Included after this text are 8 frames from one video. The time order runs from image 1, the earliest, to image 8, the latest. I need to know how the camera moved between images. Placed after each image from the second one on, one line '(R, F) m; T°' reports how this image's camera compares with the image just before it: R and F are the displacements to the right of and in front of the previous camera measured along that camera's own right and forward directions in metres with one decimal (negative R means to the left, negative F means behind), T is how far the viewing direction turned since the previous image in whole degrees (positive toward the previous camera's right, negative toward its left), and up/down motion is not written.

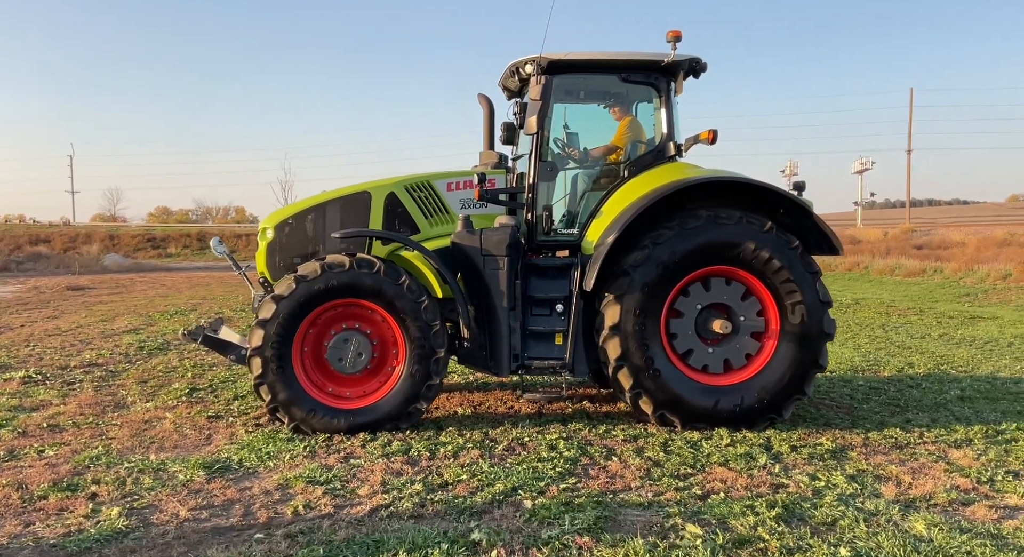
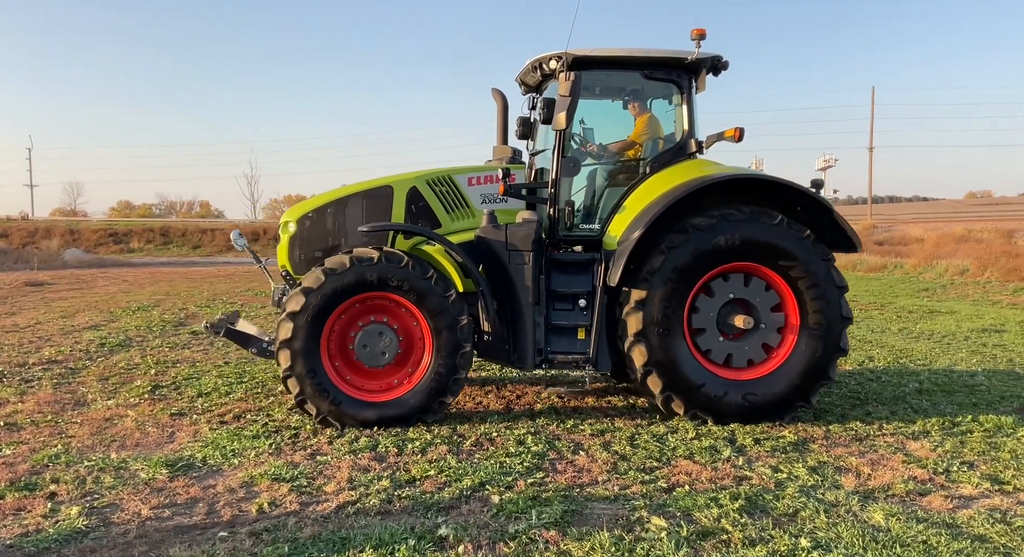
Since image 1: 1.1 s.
(+1.0, -0.3) m; -11°
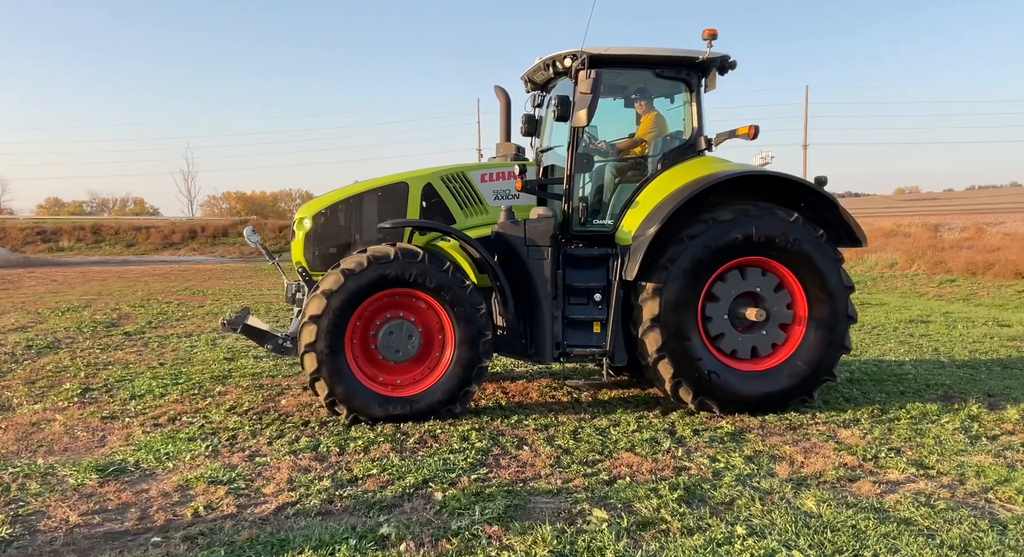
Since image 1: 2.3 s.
(0.0, 0.0) m; +4°
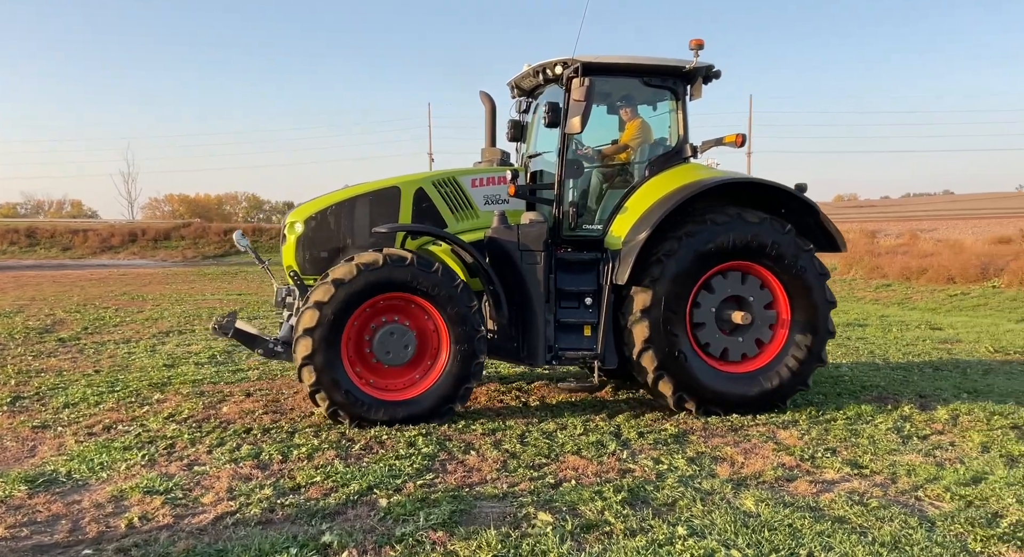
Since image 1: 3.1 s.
(0.0, 0.0) m; +3°
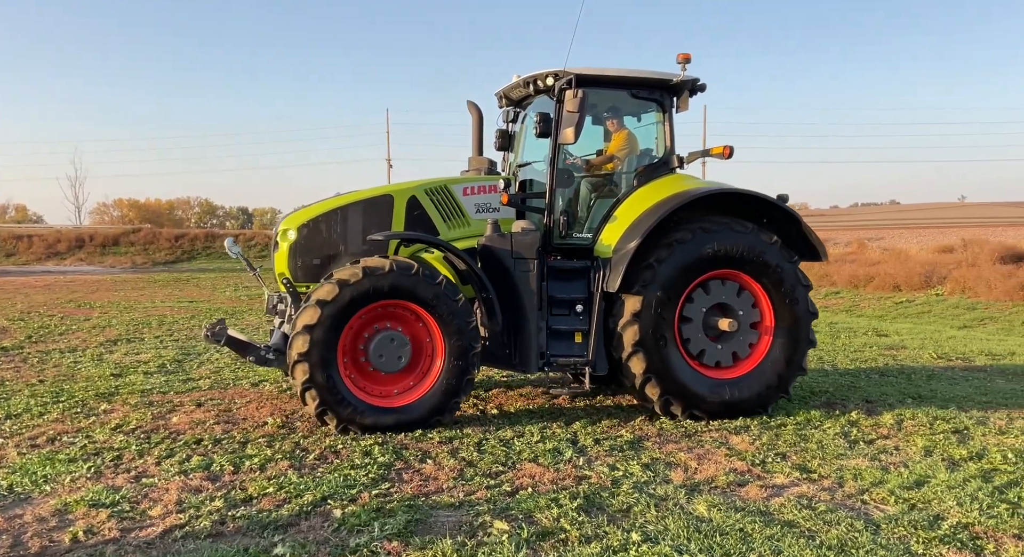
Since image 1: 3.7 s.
(0.0, 0.0) m; +3°
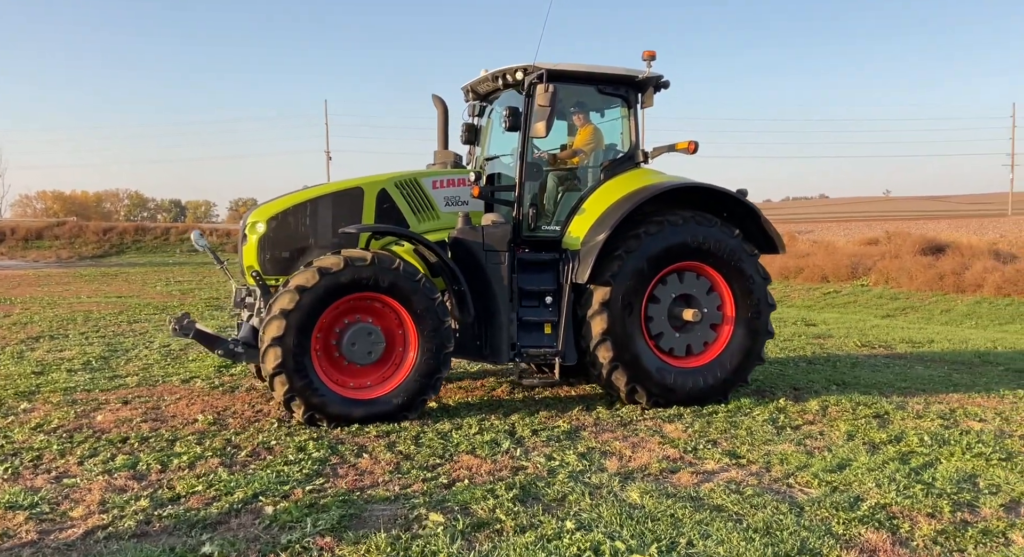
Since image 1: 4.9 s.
(0.0, 0.0) m; +4°
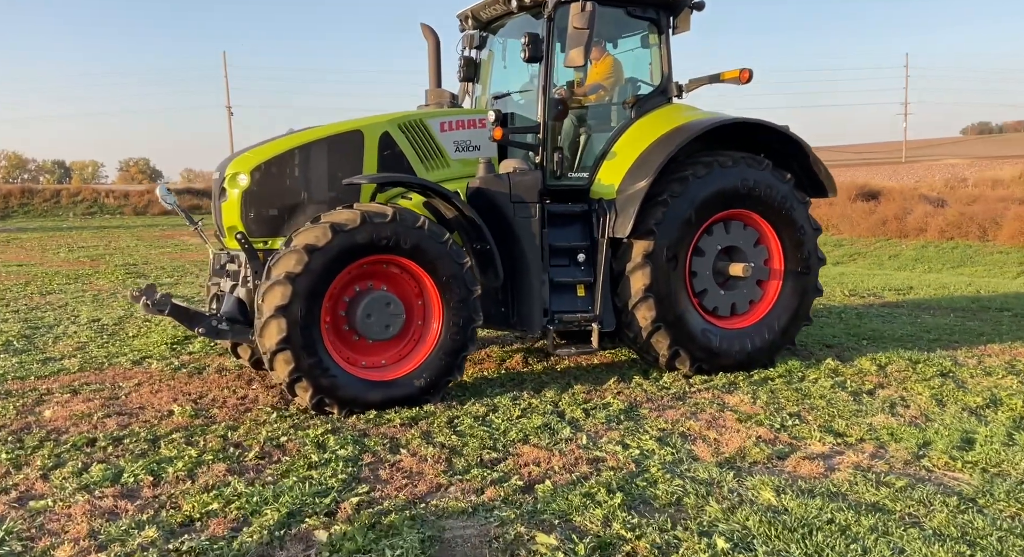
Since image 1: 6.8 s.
(-0.7, +0.8) m; +6°
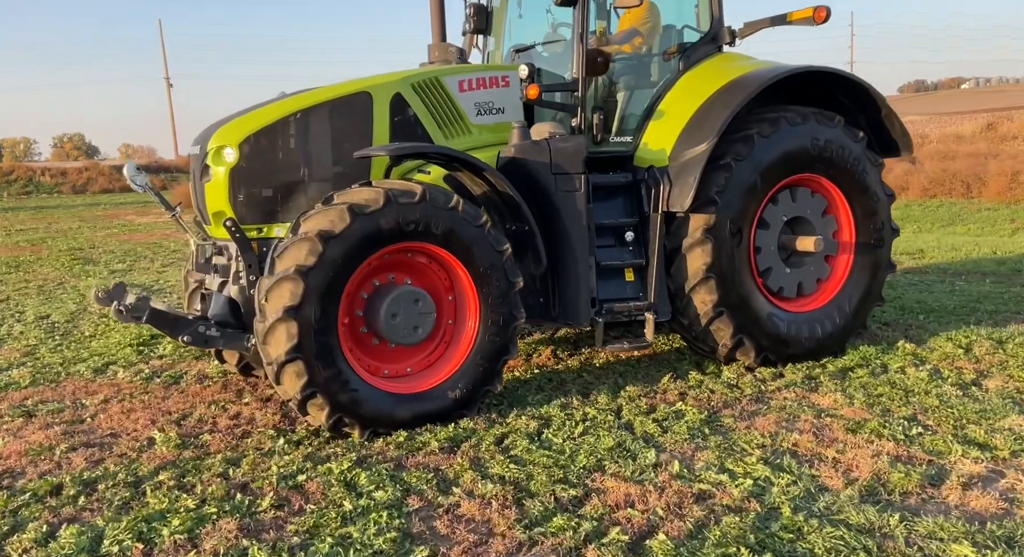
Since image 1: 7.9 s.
(-0.4, +0.8) m; +3°
